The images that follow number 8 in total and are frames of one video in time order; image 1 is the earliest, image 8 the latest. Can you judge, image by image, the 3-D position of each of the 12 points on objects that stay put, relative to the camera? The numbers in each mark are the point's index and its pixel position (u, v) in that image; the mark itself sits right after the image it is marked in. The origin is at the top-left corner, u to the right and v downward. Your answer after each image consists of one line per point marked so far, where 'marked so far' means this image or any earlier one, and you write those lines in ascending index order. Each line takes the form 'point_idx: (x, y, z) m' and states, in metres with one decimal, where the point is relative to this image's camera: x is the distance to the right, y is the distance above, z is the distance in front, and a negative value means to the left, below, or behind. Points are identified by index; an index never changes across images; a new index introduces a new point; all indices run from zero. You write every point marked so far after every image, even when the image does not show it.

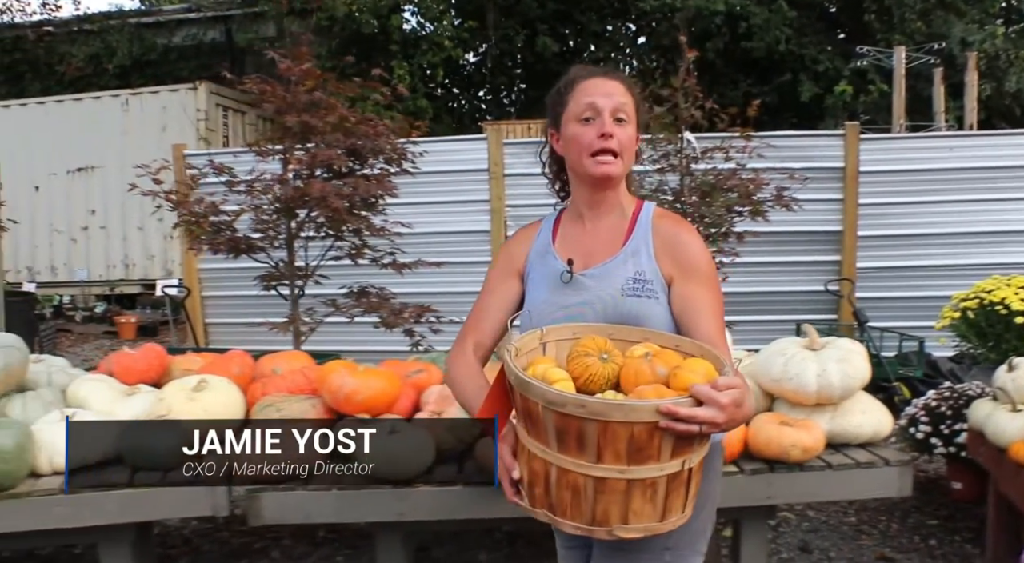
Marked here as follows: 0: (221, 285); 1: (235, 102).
0: (-2.5, 0.0, +6.7) m
1: (-3.1, +2.0, +8.3) m
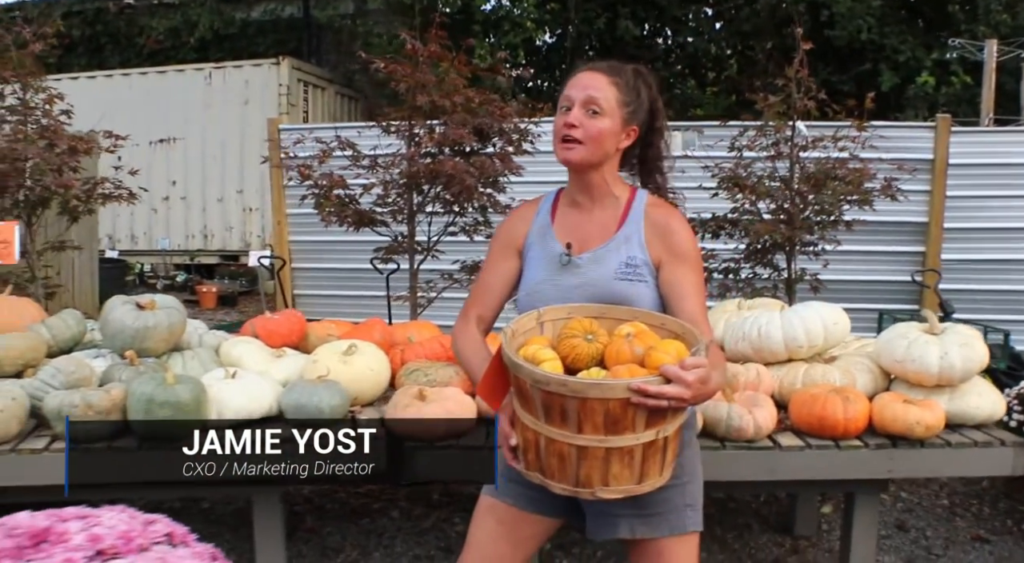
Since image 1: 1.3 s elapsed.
0: (-1.8, +0.2, +6.9) m
1: (-2.2, +2.3, +8.5) m
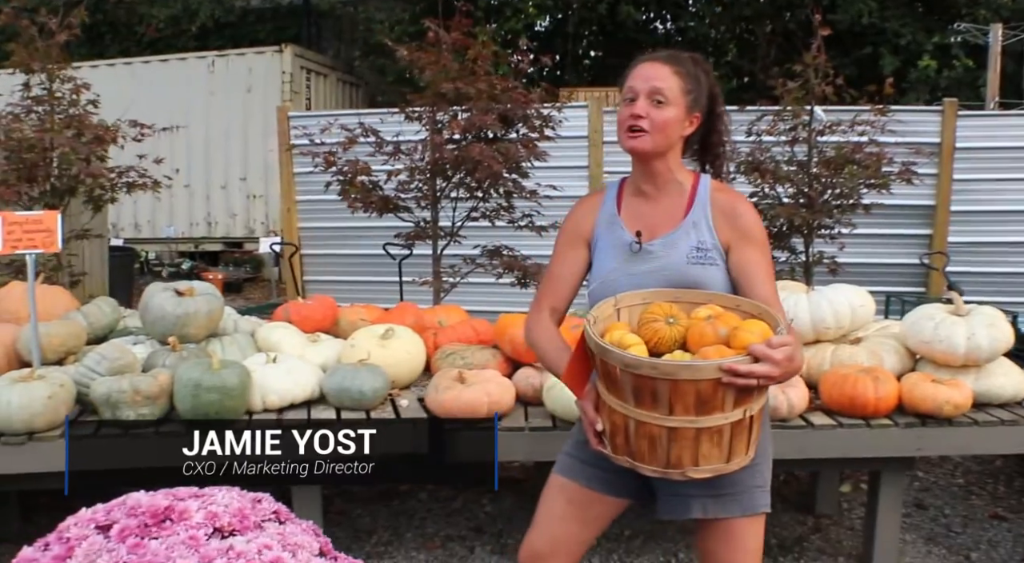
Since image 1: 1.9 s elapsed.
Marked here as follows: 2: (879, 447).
0: (-1.8, +0.4, +6.9) m
1: (-2.2, +2.4, +8.5) m
2: (+1.5, -0.7, +3.0) m
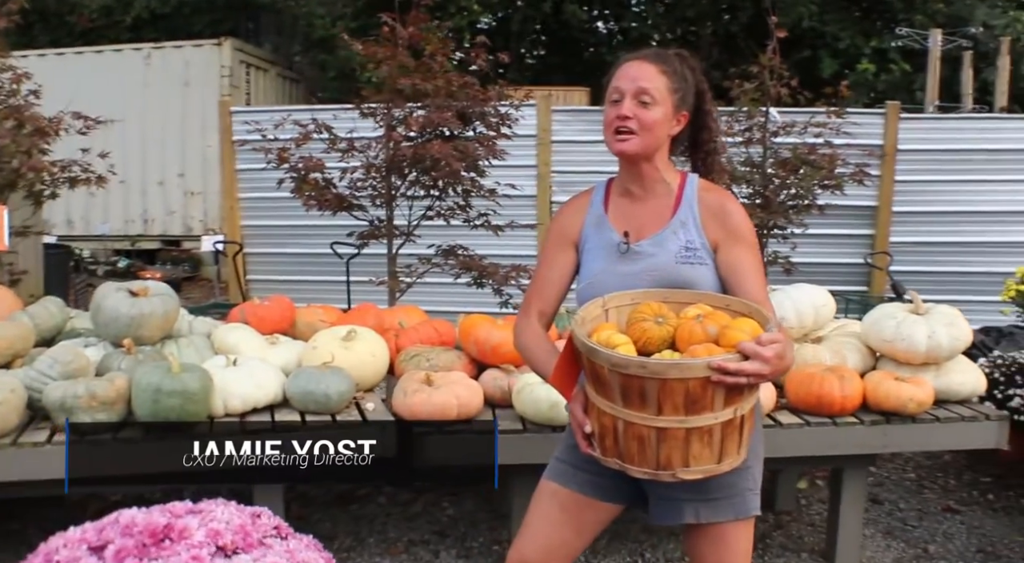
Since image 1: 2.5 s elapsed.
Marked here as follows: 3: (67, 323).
0: (-2.2, +0.4, +6.7) m
1: (-2.8, +2.4, +8.2) m
2: (+1.3, -0.7, +3.0) m
3: (-2.1, -0.2, +3.6) m
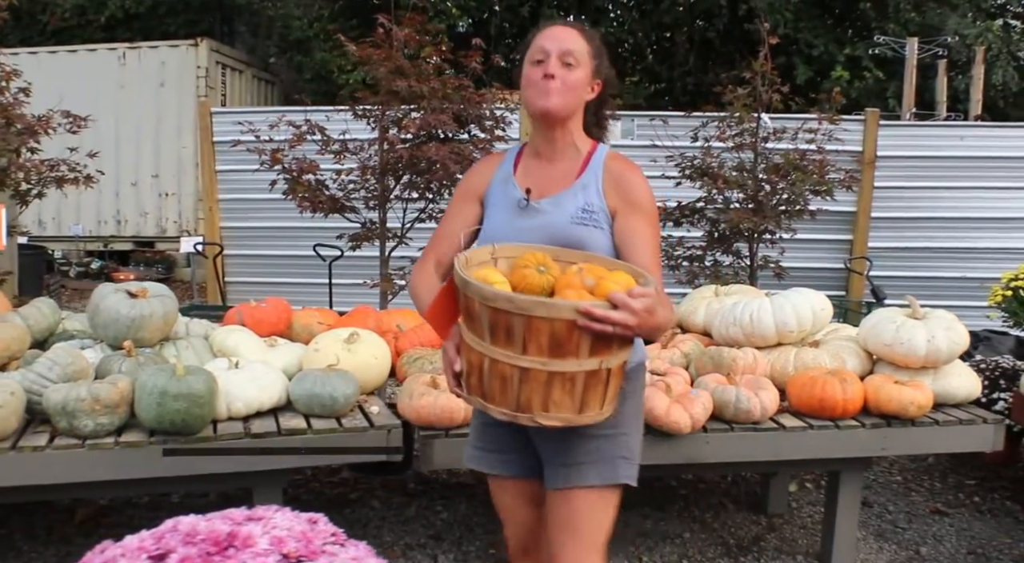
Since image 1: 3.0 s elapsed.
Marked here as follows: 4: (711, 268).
0: (-2.3, +0.3, +6.6) m
1: (-3.0, +2.4, +8.1) m
2: (+1.4, -0.7, +3.1) m
3: (-2.1, -0.2, +3.5) m
4: (+1.2, +0.1, +4.6) m
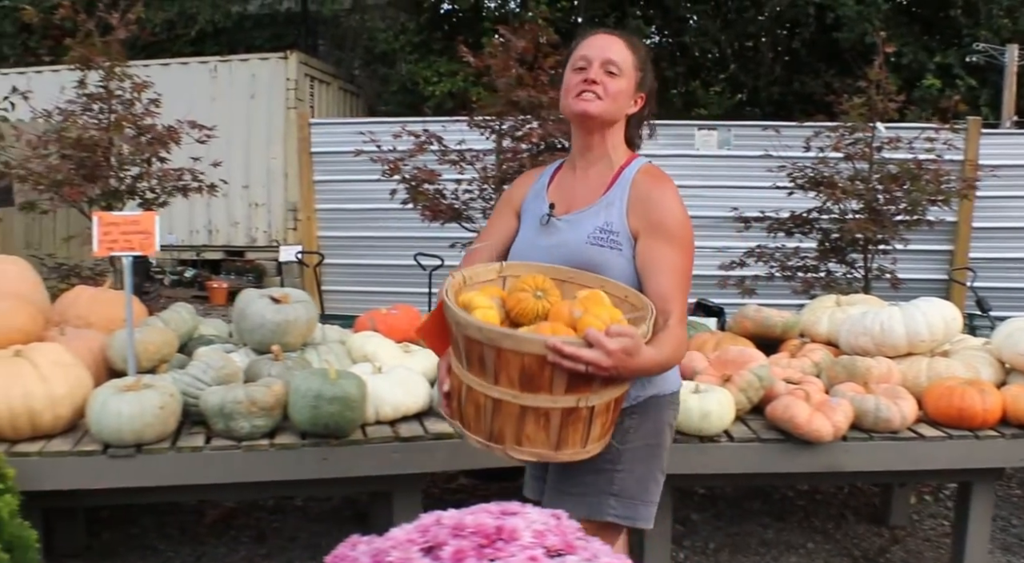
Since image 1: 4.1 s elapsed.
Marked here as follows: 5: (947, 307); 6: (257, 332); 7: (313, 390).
0: (-1.6, +0.3, +6.7) m
1: (-2.1, +2.3, +8.3) m
2: (+1.9, -0.7, +3.0) m
3: (-1.5, -0.2, +3.6) m
4: (+1.9, 0.0, +4.5) m
5: (+2.0, -0.1, +3.5) m
6: (-1.1, -0.2, +3.2) m
7: (-0.7, -0.4, +2.8) m
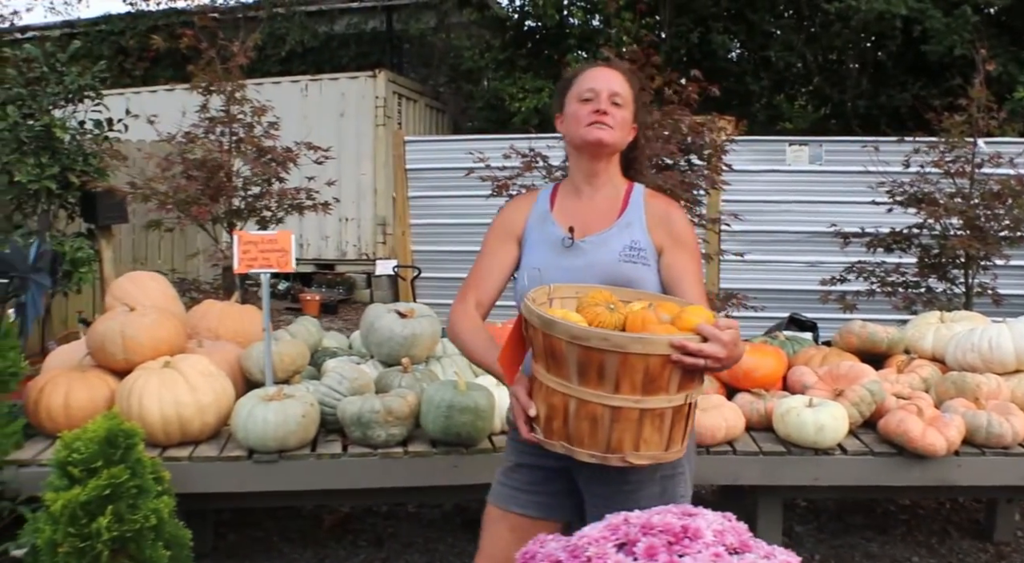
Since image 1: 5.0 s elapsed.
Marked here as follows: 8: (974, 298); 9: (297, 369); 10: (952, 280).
0: (-0.8, +0.2, +7.0) m
1: (-1.3, +2.2, +8.6) m
2: (+2.4, -0.8, +3.0) m
3: (-1.0, -0.3, +3.8) m
4: (+2.5, -0.1, +4.5) m
5: (+2.6, -0.2, +3.5) m
6: (-0.6, -0.3, +3.3) m
7: (-0.3, -0.5, +3.0) m
8: (+2.7, -0.1, +4.3) m
9: (-1.0, -0.4, +3.5) m
10: (+2.6, 0.0, +4.4) m
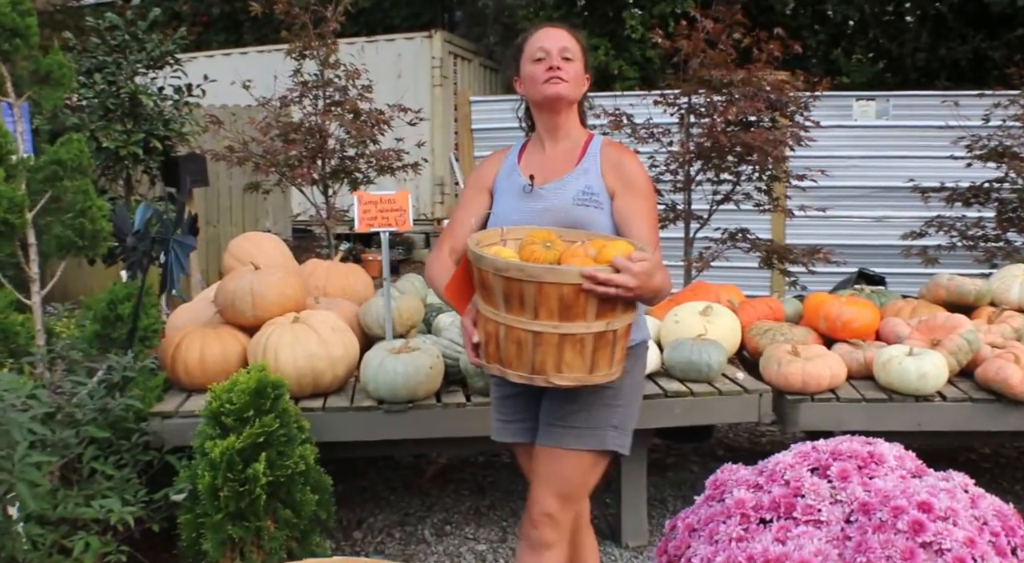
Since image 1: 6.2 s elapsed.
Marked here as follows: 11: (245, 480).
0: (-0.2, +0.5, +7.1) m
1: (-0.7, +2.6, +8.6) m
2: (+2.9, -0.6, +3.1) m
3: (-0.4, -0.1, +4.0) m
4: (+3.0, +0.2, +4.6) m
5: (+3.1, 0.0, +3.6) m
6: (0.0, -0.1, +3.5) m
7: (+0.3, -0.3, +3.1) m
8: (+3.2, +0.2, +4.4) m
9: (-0.5, -0.2, +3.7) m
10: (+3.1, +0.3, +4.5) m
11: (-1.1, -0.8, +3.0) m
